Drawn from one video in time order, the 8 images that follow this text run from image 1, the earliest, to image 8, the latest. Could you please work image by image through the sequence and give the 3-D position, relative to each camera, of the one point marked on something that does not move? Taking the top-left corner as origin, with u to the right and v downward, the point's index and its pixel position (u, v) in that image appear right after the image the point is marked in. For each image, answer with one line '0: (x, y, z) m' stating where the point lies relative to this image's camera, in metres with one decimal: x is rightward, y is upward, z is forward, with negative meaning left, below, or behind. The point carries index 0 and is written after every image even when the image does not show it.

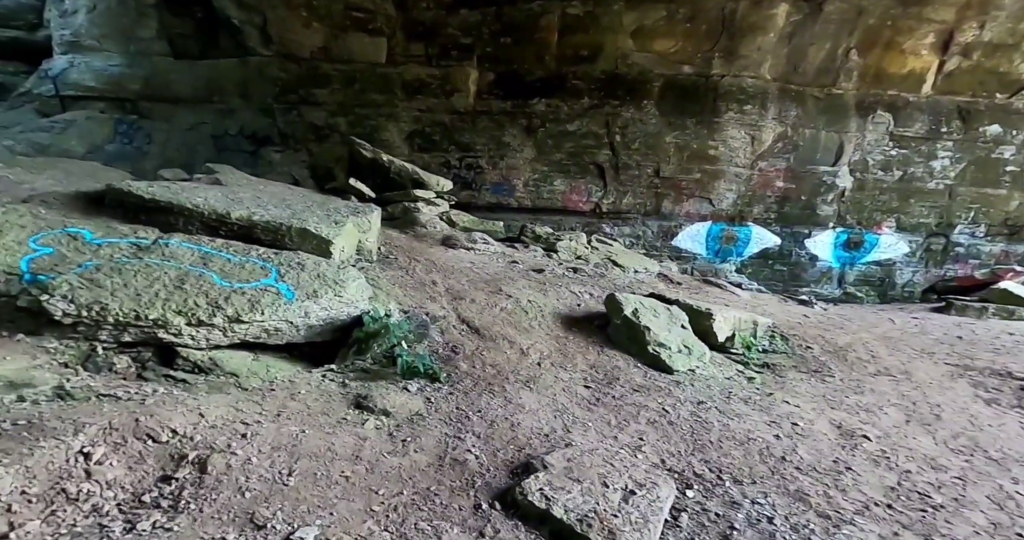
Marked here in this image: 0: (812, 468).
0: (+1.1, -0.7, +1.9) m
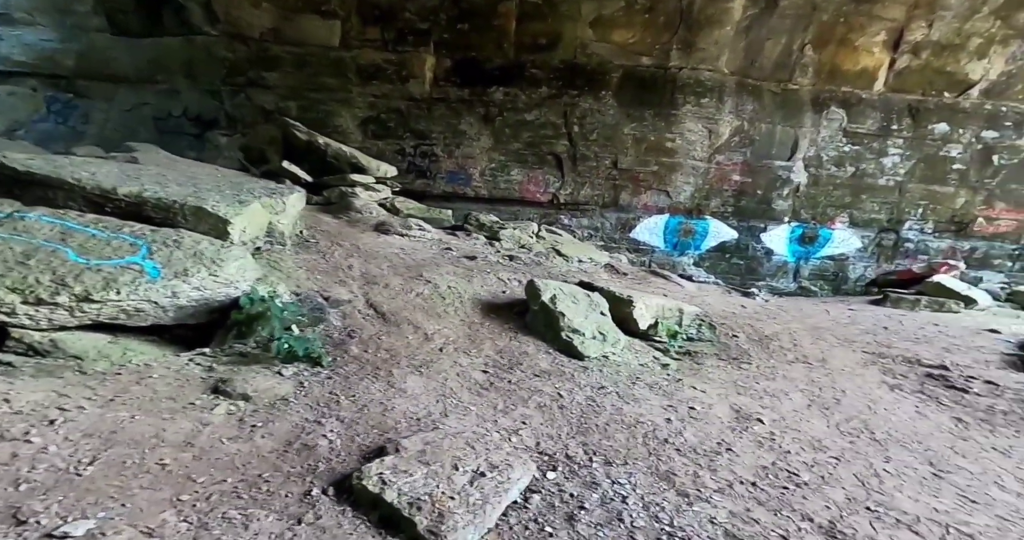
0: (+0.7, -0.7, +2.0) m
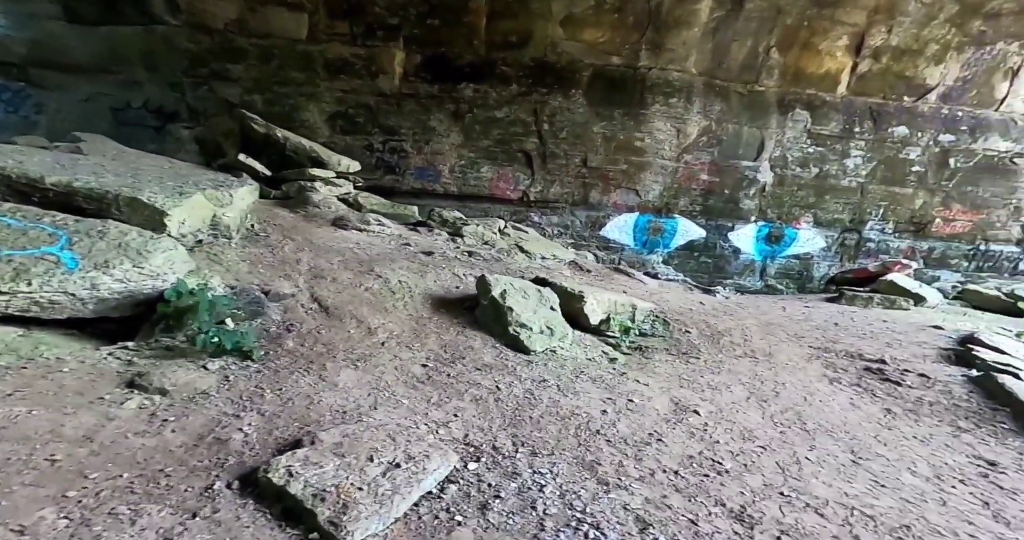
0: (+0.4, -0.7, +2.0) m
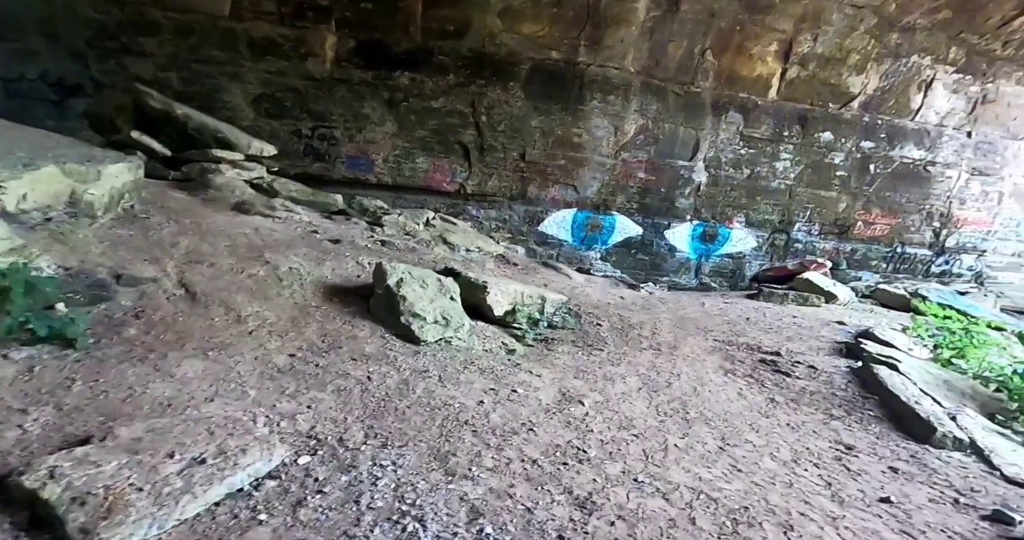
0: (-0.1, -0.6, +1.9) m
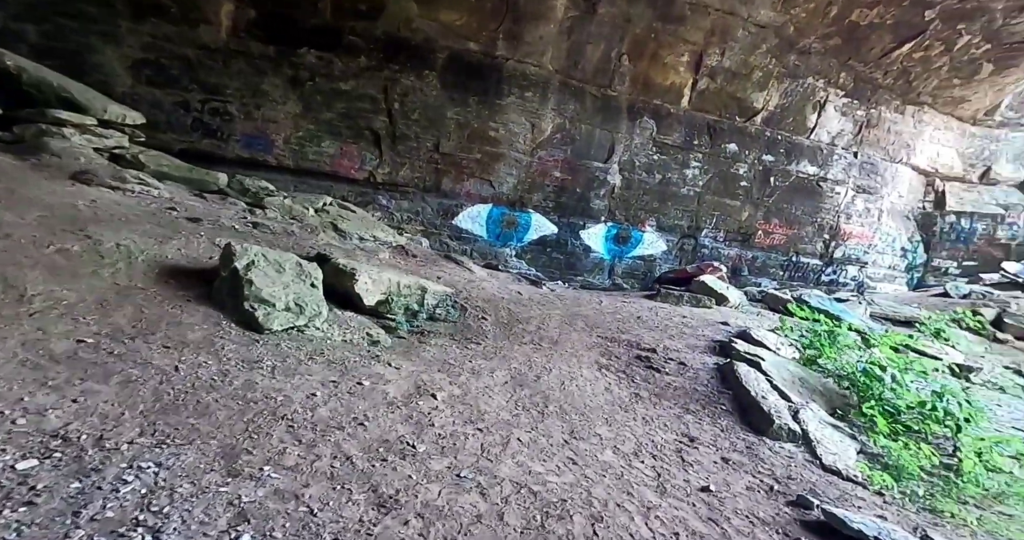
0: (-0.7, -0.5, +1.8) m
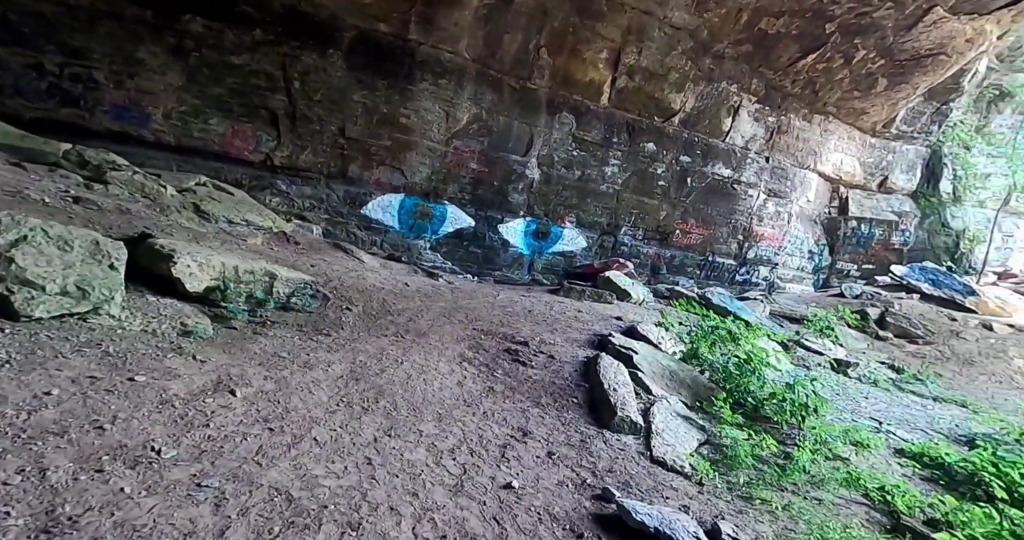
0: (-1.4, -0.4, +1.5) m
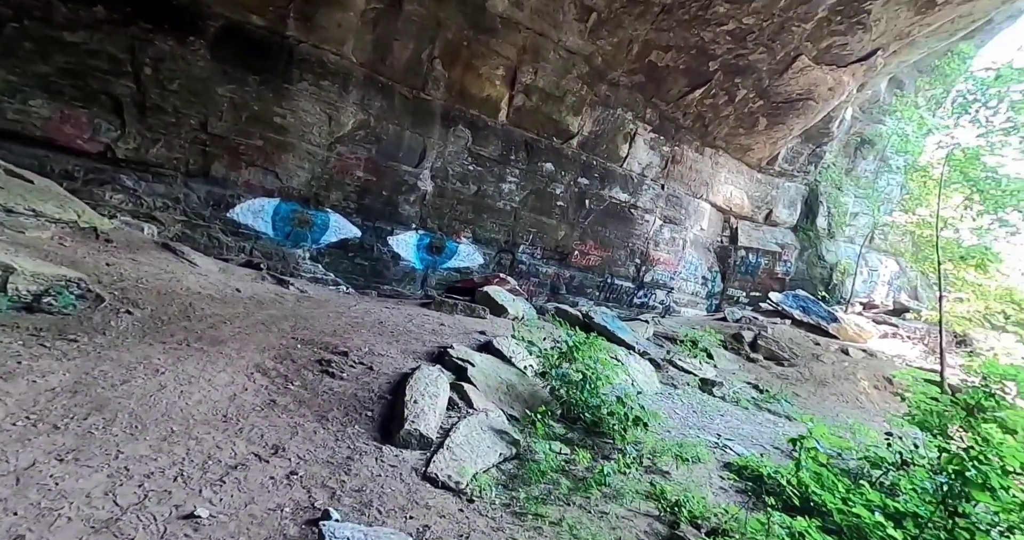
0: (-2.2, -0.3, +0.9) m
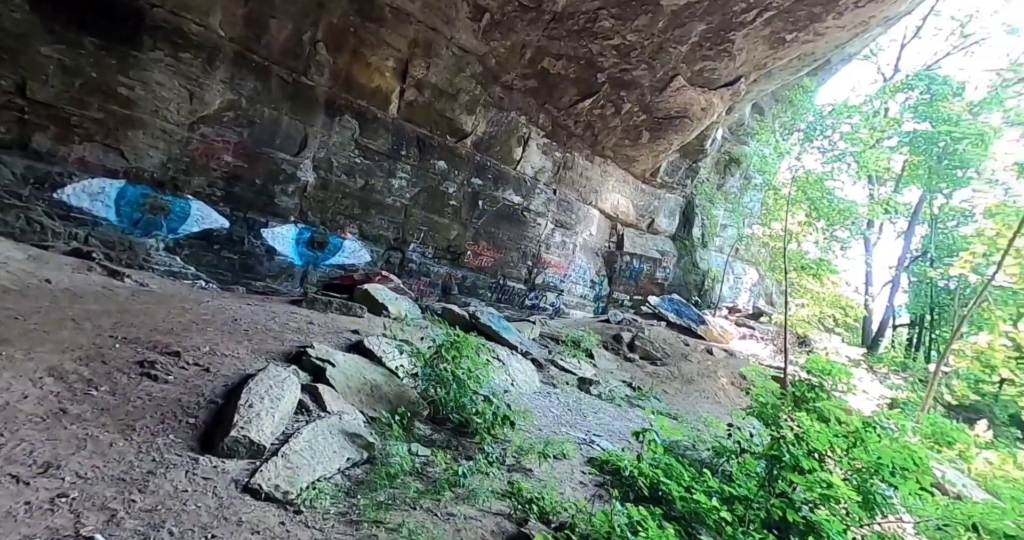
0: (-2.5, -0.2, +0.3) m
